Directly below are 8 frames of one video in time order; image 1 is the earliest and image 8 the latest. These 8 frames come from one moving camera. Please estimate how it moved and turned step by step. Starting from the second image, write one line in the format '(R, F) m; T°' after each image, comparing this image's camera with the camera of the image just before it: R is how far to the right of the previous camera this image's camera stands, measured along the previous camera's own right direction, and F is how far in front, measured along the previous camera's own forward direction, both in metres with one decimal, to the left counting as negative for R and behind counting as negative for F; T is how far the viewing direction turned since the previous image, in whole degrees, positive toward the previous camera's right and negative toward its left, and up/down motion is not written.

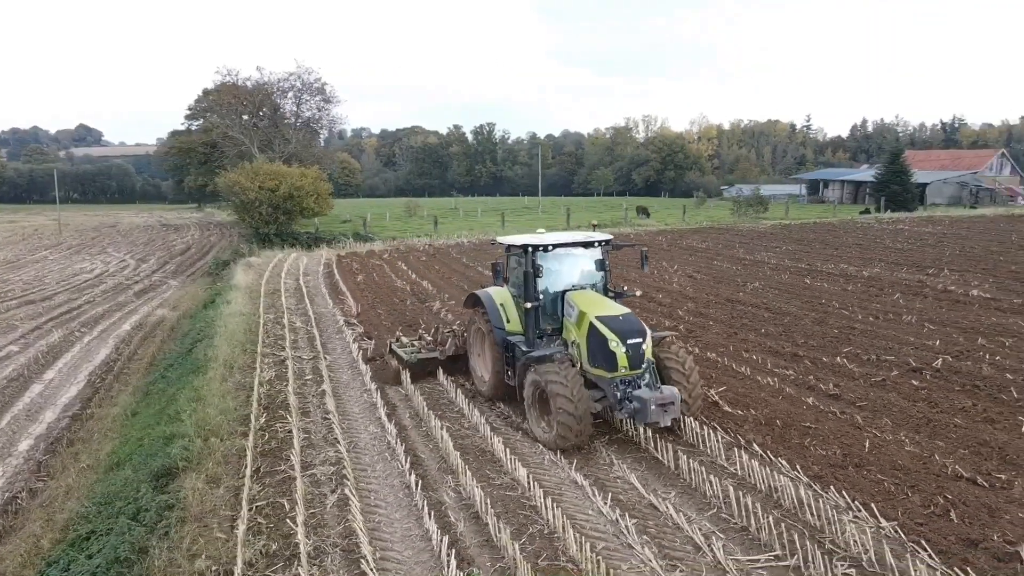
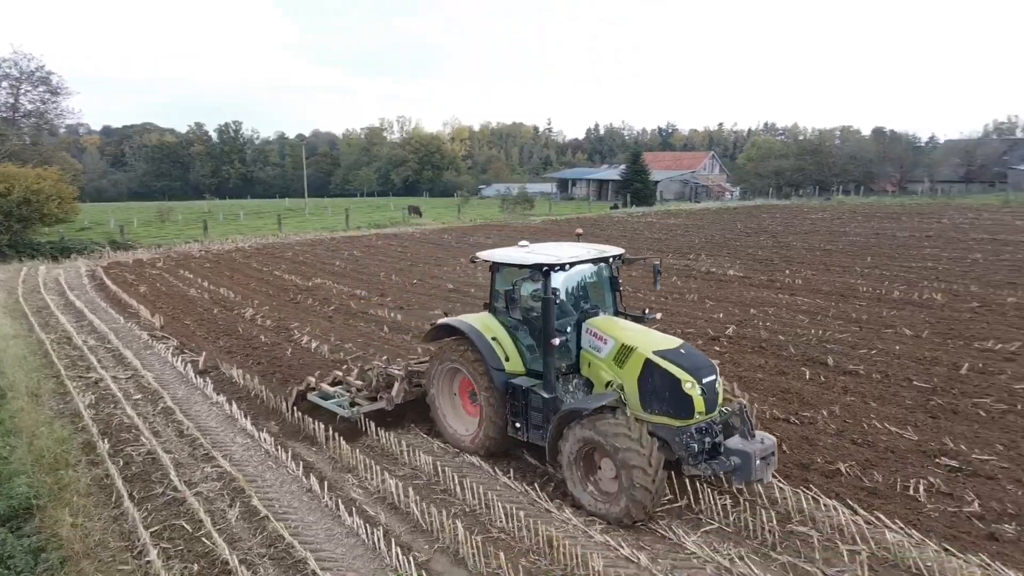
(-1.1, -0.1) m; +19°
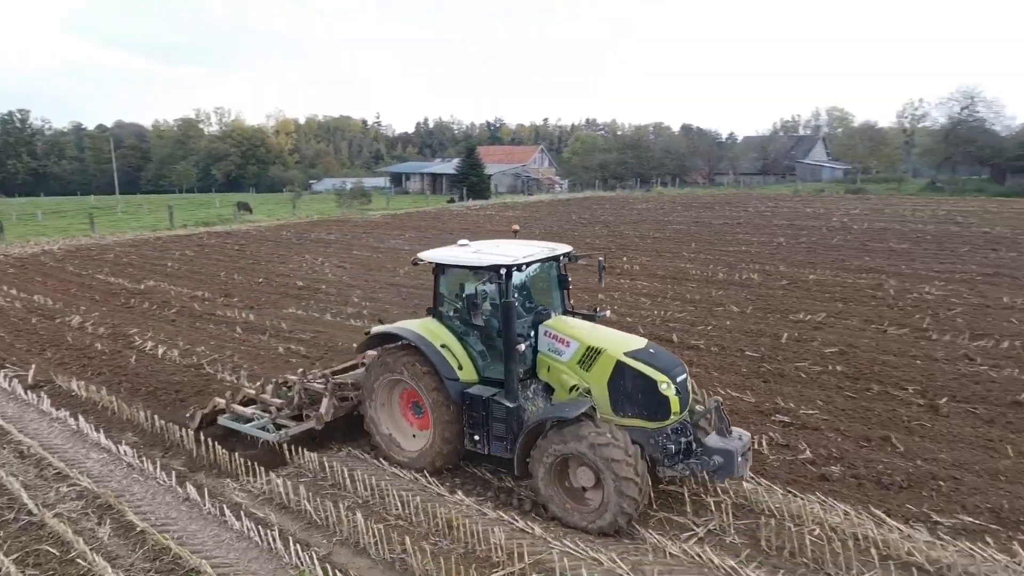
(-0.4, -0.1) m; +13°
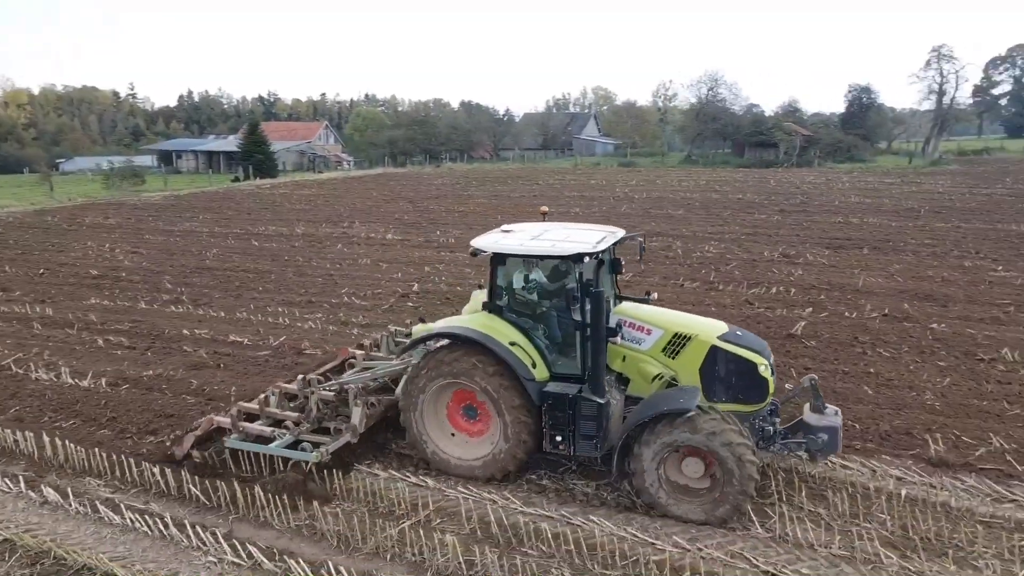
(-0.7, -0.3) m; +16°
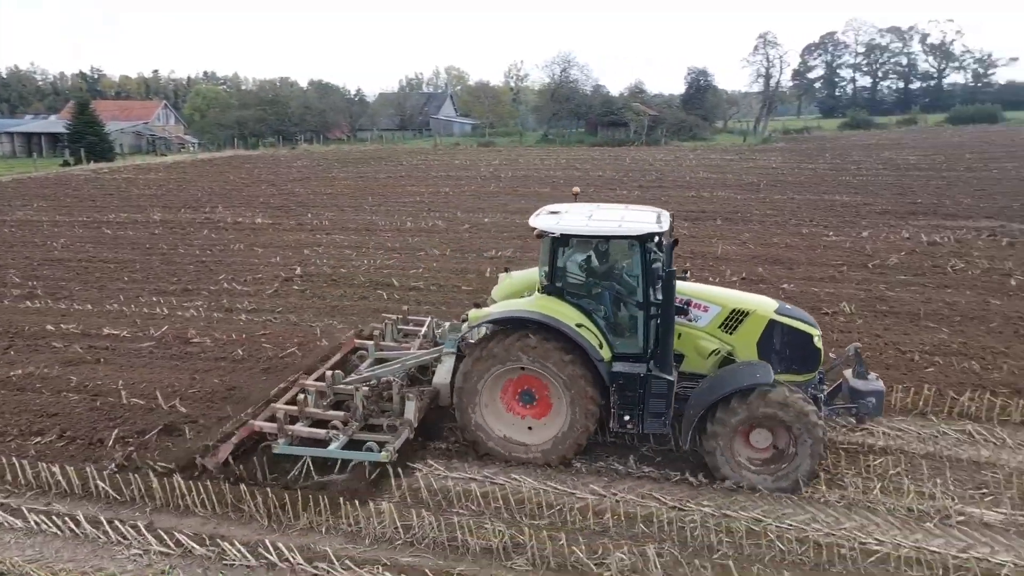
(-0.4, -0.2) m; +11°
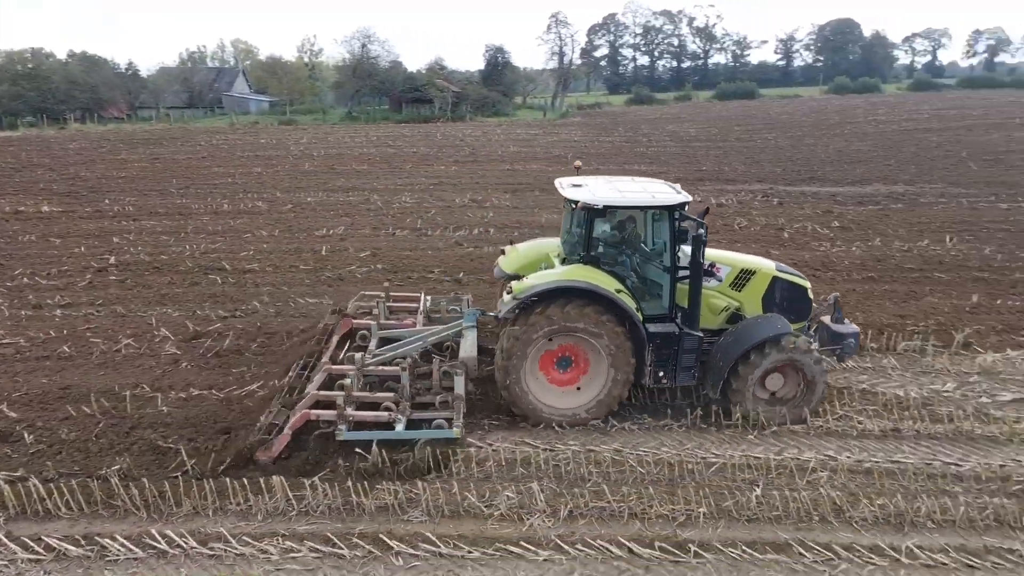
(-0.4, -0.2) m; +15°
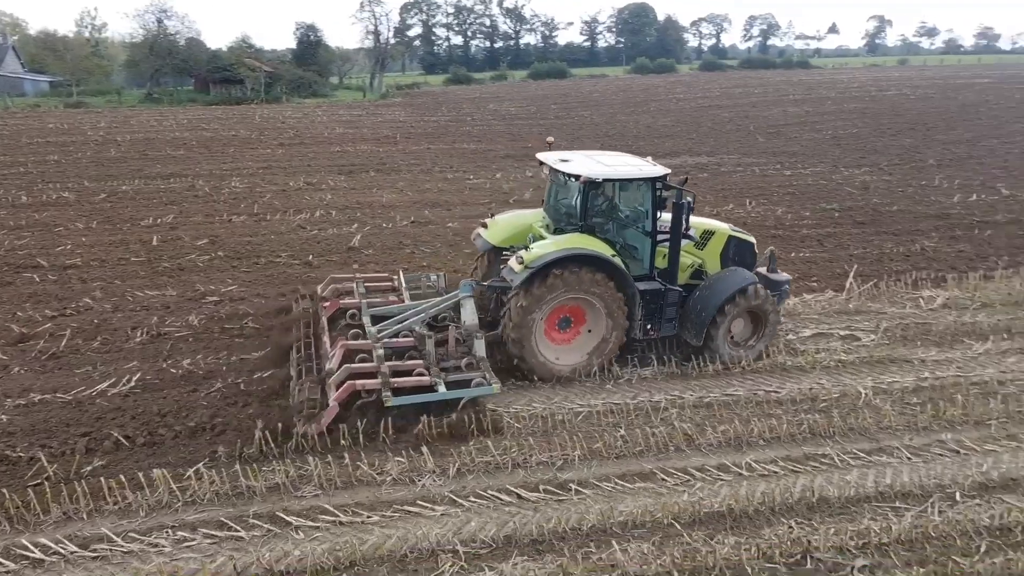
(-0.3, -0.2) m; +13°
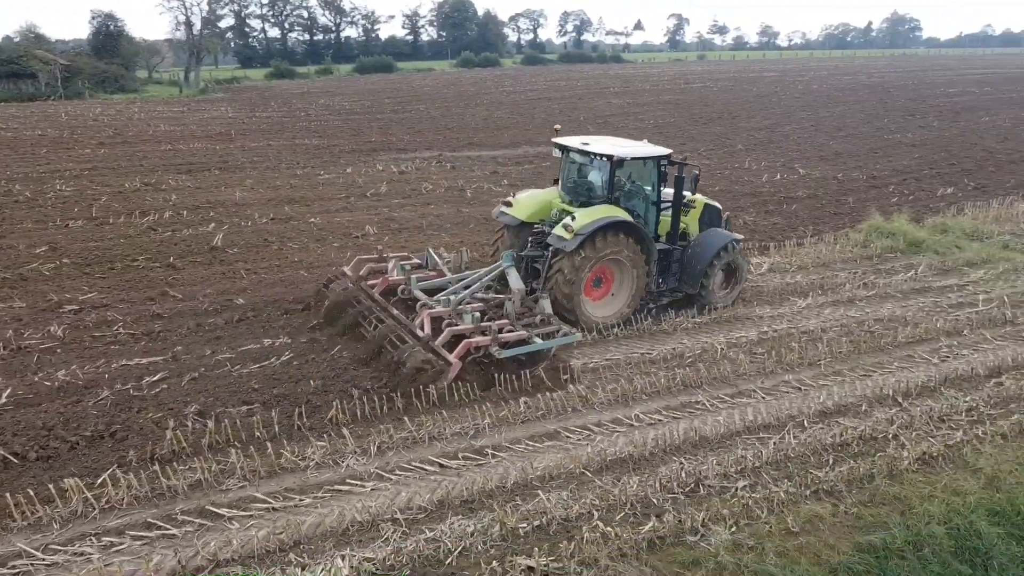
(-0.5, -0.3) m; +13°
